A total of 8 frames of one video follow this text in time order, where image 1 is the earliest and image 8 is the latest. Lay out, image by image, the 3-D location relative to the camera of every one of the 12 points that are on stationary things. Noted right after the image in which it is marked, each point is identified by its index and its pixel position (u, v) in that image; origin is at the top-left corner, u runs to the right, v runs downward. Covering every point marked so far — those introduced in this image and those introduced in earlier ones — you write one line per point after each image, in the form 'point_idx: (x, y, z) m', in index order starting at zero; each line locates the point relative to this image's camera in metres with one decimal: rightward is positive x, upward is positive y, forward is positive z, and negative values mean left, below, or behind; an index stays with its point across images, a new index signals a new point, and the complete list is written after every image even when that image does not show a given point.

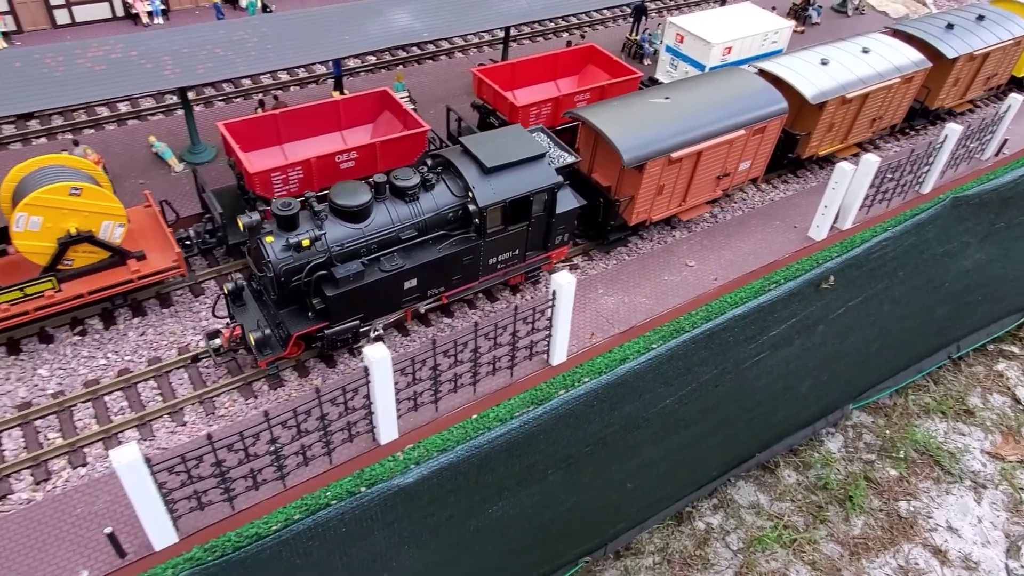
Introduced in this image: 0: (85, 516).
0: (-5.5, -2.9, +9.4) m
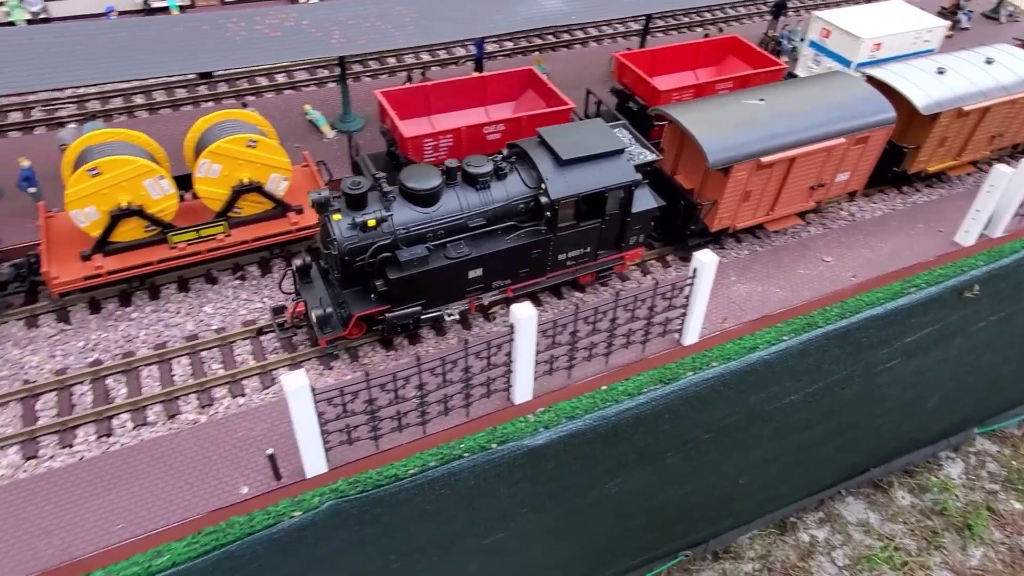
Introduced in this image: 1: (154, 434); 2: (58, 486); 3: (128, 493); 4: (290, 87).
0: (-3.7, -2.1, +10.1) m
1: (-5.0, -2.0, +10.1) m
2: (-5.8, -2.5, +9.4) m
3: (-4.9, -2.6, +9.4) m
4: (-5.1, +4.5, +16.6) m
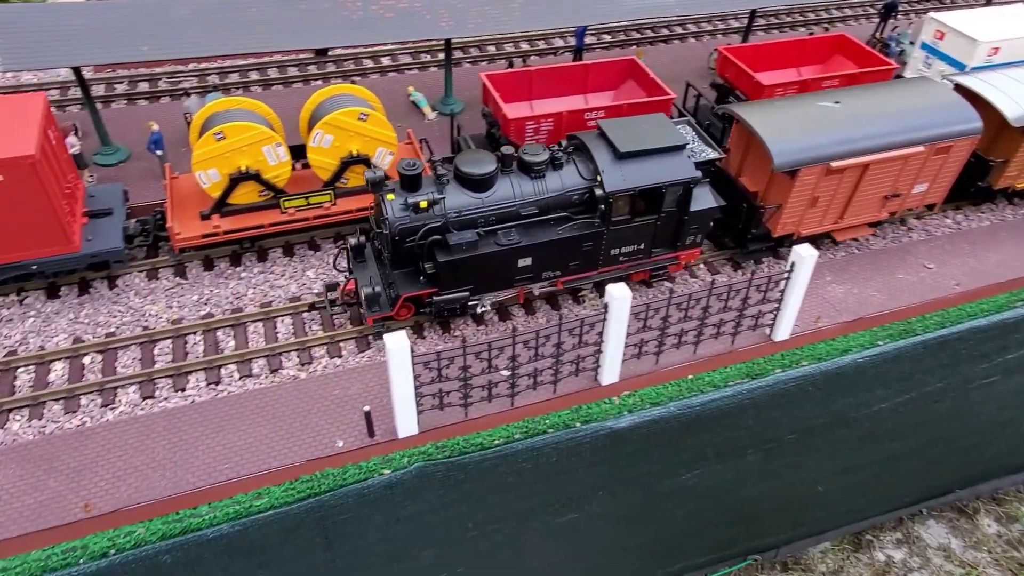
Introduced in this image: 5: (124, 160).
0: (-2.5, -1.6, +10.6) m
1: (-3.7, -1.4, +10.7) m
2: (-4.6, -1.9, +10.1) m
3: (-3.7, -2.0, +10.0) m
4: (-2.8, +5.1, +17.2) m
5: (-7.4, +2.4, +13.9) m
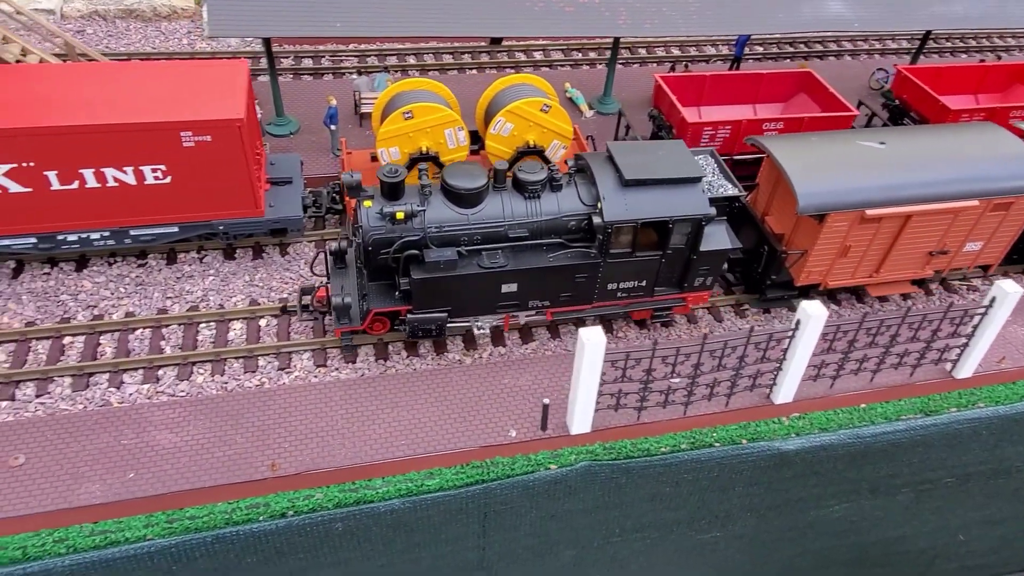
0: (0.0, -1.4, +10.5) m
1: (-1.3, -1.1, +10.7) m
2: (-2.2, -1.5, +10.2) m
3: (-1.4, -1.7, +10.1) m
4: (+0.8, +5.2, +17.1) m
5: (-4.2, +3.0, +14.2) m
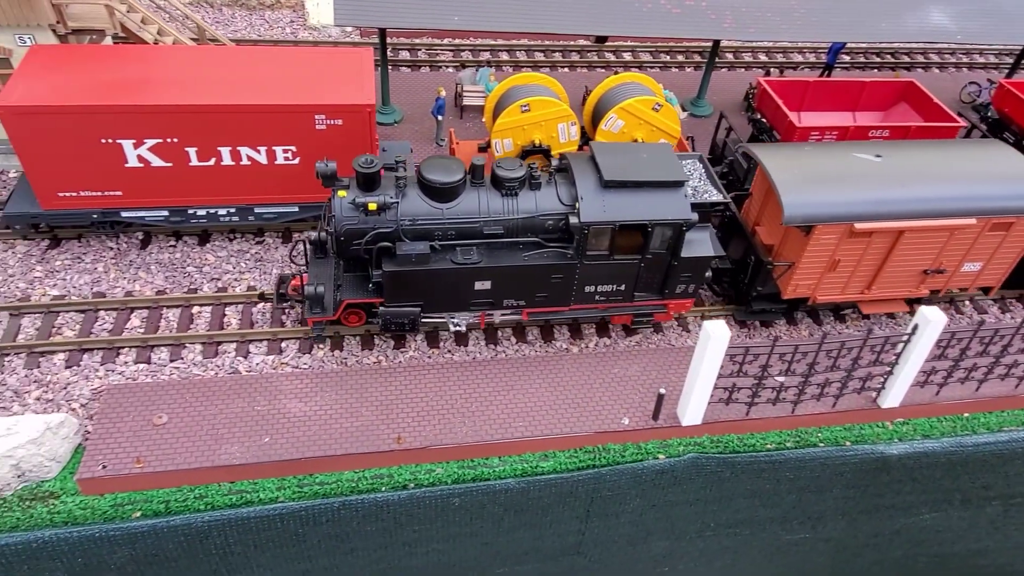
0: (+1.6, -1.3, +10.8) m
1: (+0.3, -1.0, +11.0) m
2: (-0.6, -1.2, +10.6) m
3: (+0.2, -1.5, +10.4) m
4: (+3.0, +5.3, +17.3) m
5: (-2.3, +3.3, +14.6) m
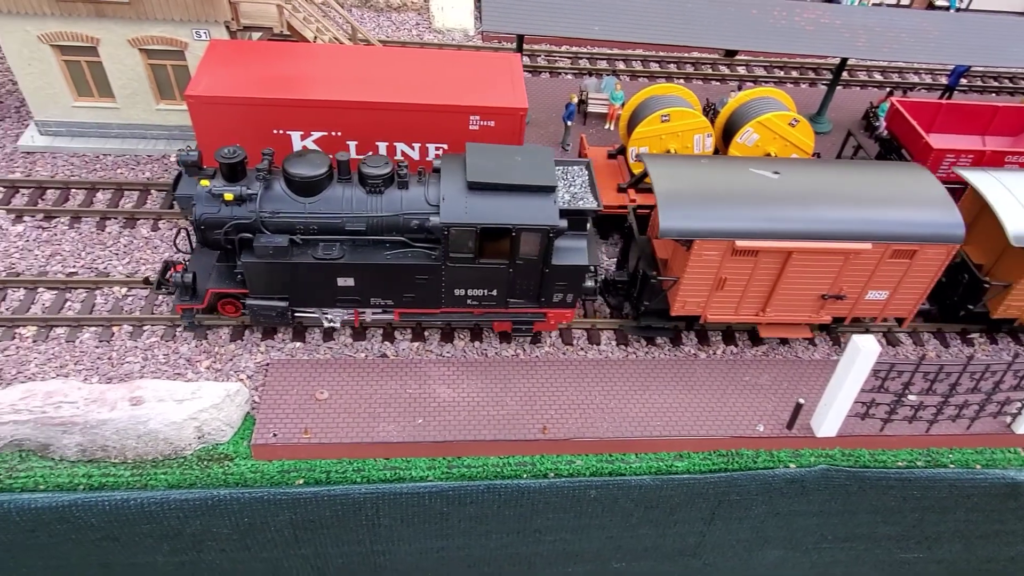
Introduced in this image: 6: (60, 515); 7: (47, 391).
0: (+3.6, -1.5, +11.0) m
1: (+2.4, -1.0, +11.3) m
2: (+1.3, -1.3, +10.9) m
3: (+2.1, -1.6, +10.7) m
4: (+5.8, +5.0, +17.5) m
5: (+0.3, +3.4, +15.1) m
6: (-5.6, -2.8, +9.1) m
7: (-6.0, -1.3, +9.4) m
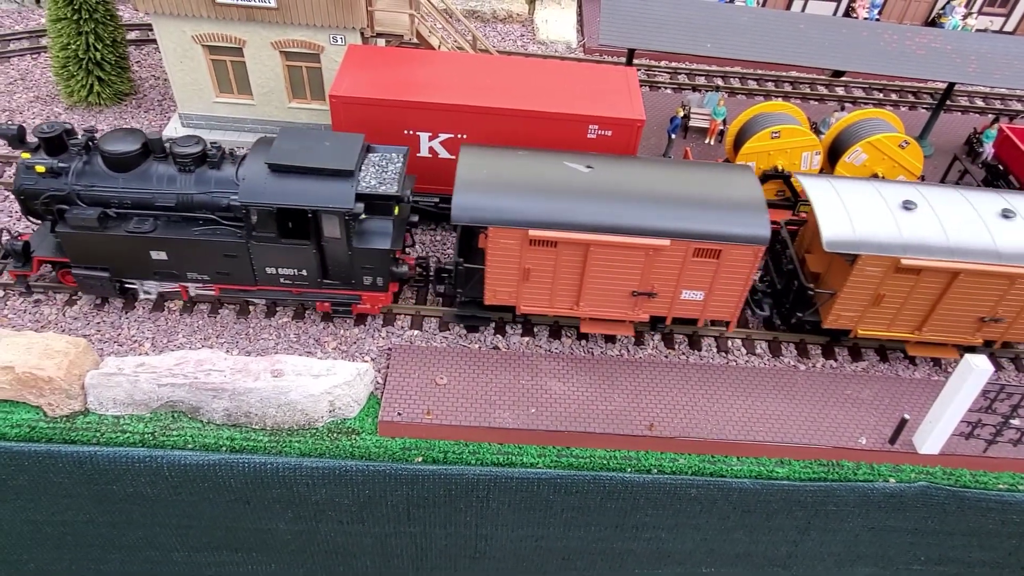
0: (+5.2, -1.7, +11.2) m
1: (+4.0, -1.2, +11.6) m
2: (+3.0, -1.4, +11.3) m
3: (+3.7, -1.7, +11.0) m
4: (+8.2, +4.5, +17.6) m
5: (+2.5, +3.2, +15.6) m
6: (-4.2, -2.5, +10.0) m
7: (-4.4, -1.0, +10.3) m
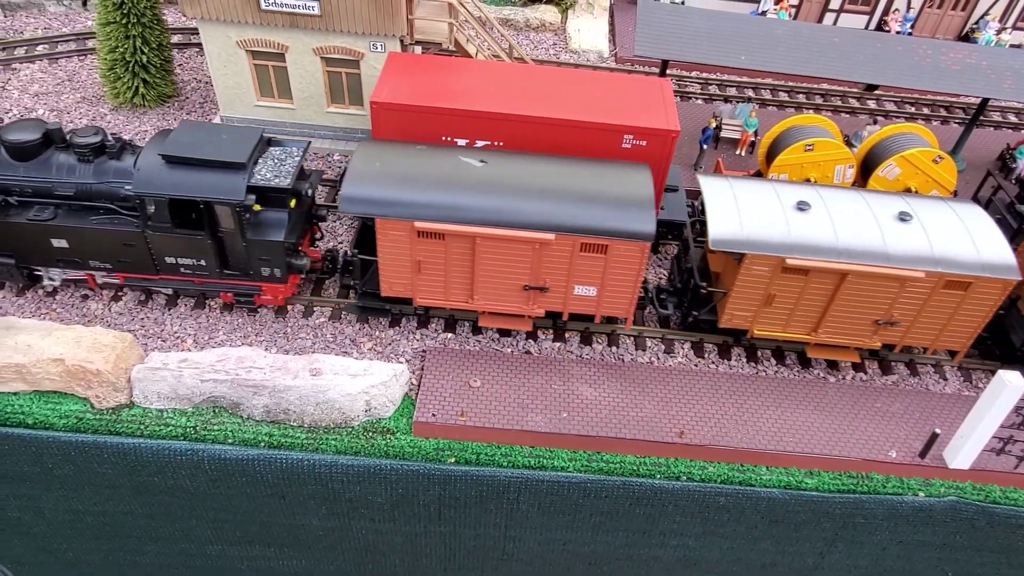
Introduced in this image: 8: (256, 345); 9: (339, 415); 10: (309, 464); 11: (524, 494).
0: (+5.6, -1.9, +11.3) m
1: (+4.5, -1.4, +11.7) m
2: (+3.5, -1.5, +11.4) m
3: (+4.2, -1.9, +11.1) m
4: (+9.0, +4.2, +17.6) m
5: (+3.1, +3.1, +15.7) m
6: (-3.7, -2.5, +10.2) m
7: (-3.9, -1.0, +10.6) m
8: (-4.0, -0.9, +11.3) m
9: (-2.4, -1.8, +10.3) m
10: (-2.8, -2.4, +10.1) m
11: (+0.2, -2.9, +10.4) m
